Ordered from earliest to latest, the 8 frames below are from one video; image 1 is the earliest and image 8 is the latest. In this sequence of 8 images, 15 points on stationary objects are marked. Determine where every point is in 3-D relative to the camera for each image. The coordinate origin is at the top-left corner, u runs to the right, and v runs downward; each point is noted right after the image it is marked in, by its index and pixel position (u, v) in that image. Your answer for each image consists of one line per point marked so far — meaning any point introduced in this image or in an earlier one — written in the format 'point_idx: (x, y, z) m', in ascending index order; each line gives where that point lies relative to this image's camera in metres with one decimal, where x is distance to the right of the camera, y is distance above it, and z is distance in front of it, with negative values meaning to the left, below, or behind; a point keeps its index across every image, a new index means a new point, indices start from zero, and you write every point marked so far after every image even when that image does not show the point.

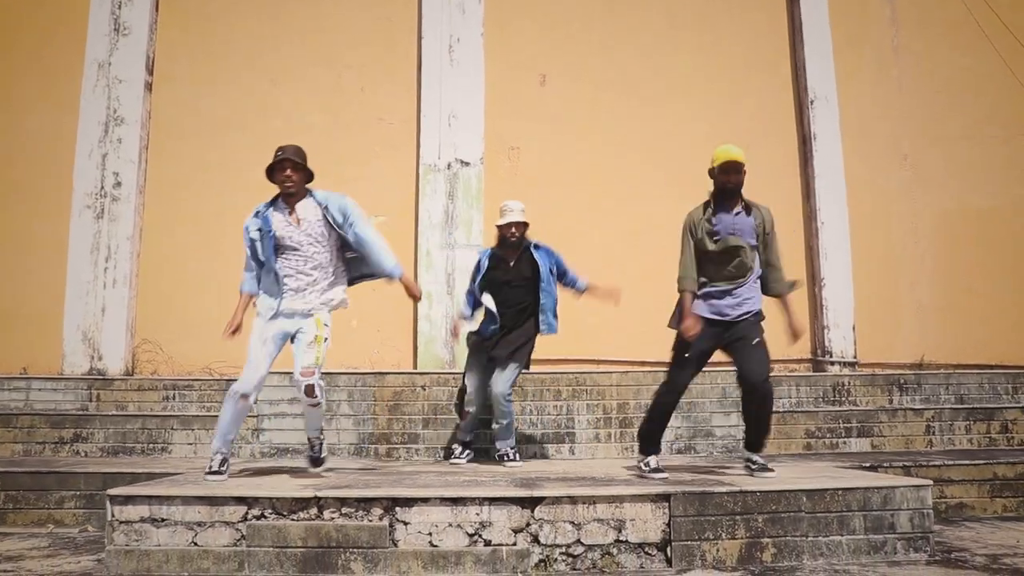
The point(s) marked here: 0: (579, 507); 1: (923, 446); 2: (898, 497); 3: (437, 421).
0: (+0.2, -0.7, +2.5) m
1: (+2.4, -0.9, +4.4) m
2: (+1.3, -0.7, +2.6) m
3: (-0.4, -0.8, +4.3) m
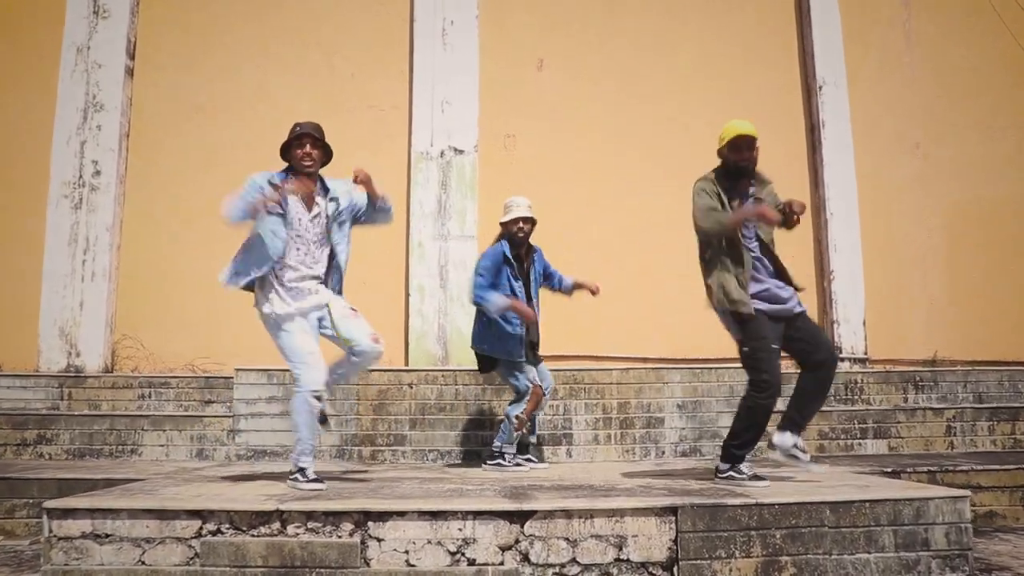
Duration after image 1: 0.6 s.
0: (+0.2, -0.7, +2.2) m
1: (+2.4, -0.9, +4.1) m
2: (+1.3, -0.7, +2.3) m
3: (-0.5, -0.7, +4.0) m
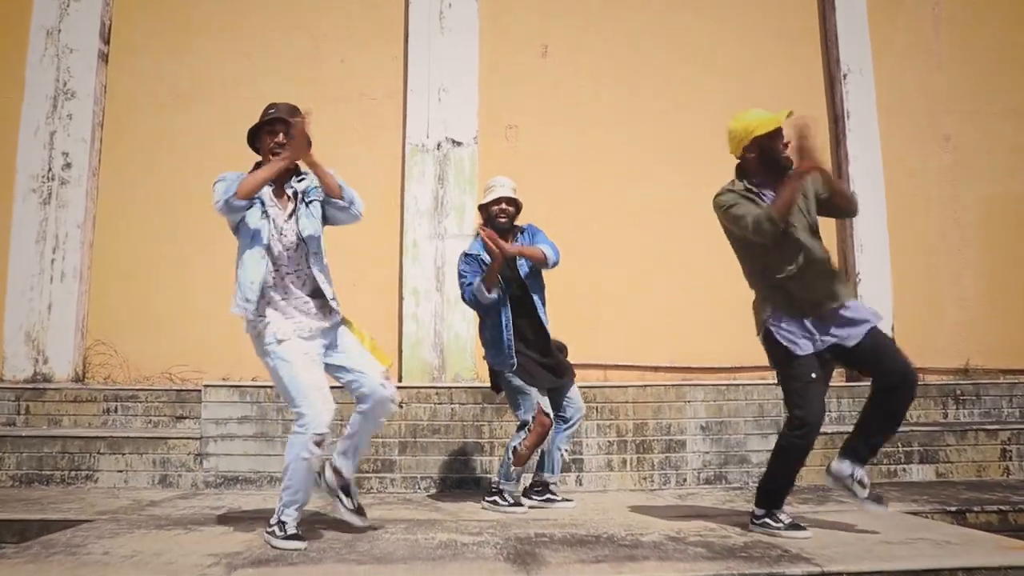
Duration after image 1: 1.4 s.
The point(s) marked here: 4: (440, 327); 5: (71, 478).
0: (+0.2, -0.7, +1.8) m
1: (+2.4, -0.9, +3.7) m
2: (+1.3, -0.7, +1.8) m
3: (-0.5, -0.8, +3.6) m
4: (-0.6, -0.3, +5.7) m
5: (-2.2, -0.9, +3.6) m
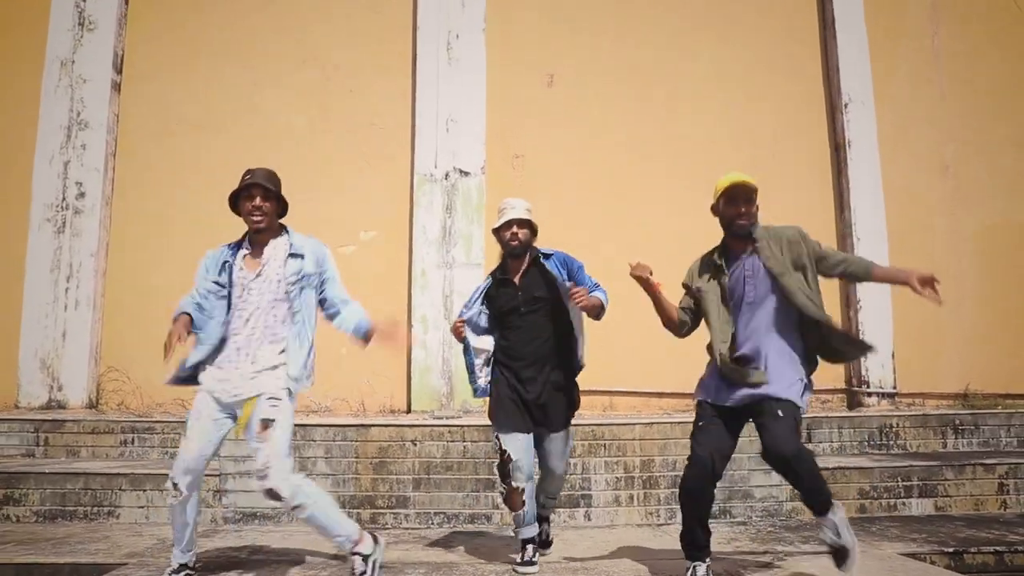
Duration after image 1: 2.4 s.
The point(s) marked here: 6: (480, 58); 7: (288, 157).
0: (+0.3, -0.9, +1.9) m
1: (+2.5, -1.1, +3.8) m
2: (+1.4, -0.9, +1.9) m
3: (-0.4, -1.0, +3.7) m
4: (-0.5, -0.5, +5.8) m
5: (-2.1, -1.1, +3.7) m
6: (-0.3, +2.0, +6.2) m
7: (-1.9, +1.1, +6.3) m
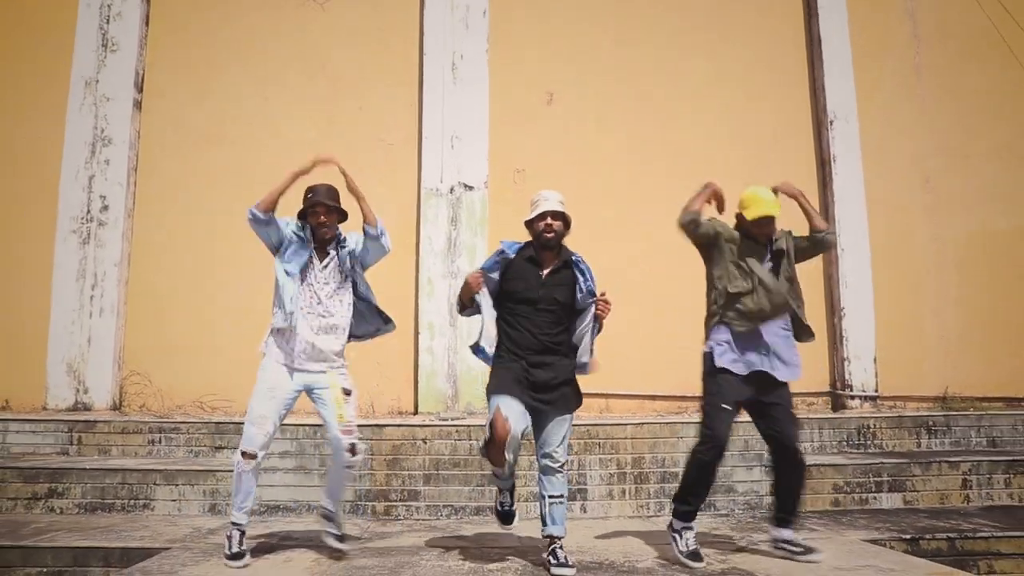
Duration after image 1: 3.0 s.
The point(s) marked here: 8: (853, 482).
0: (+0.3, -1.0, +2.2) m
1: (+2.5, -1.2, +4.1) m
2: (+1.4, -1.0, +2.3) m
3: (-0.4, -1.0, +4.0) m
4: (-0.5, -0.6, +6.1) m
5: (-2.1, -1.2, +4.0) m
6: (-0.3, +1.9, +6.6) m
7: (-1.9, +1.1, +6.6) m
8: (+1.9, -1.1, +4.1) m
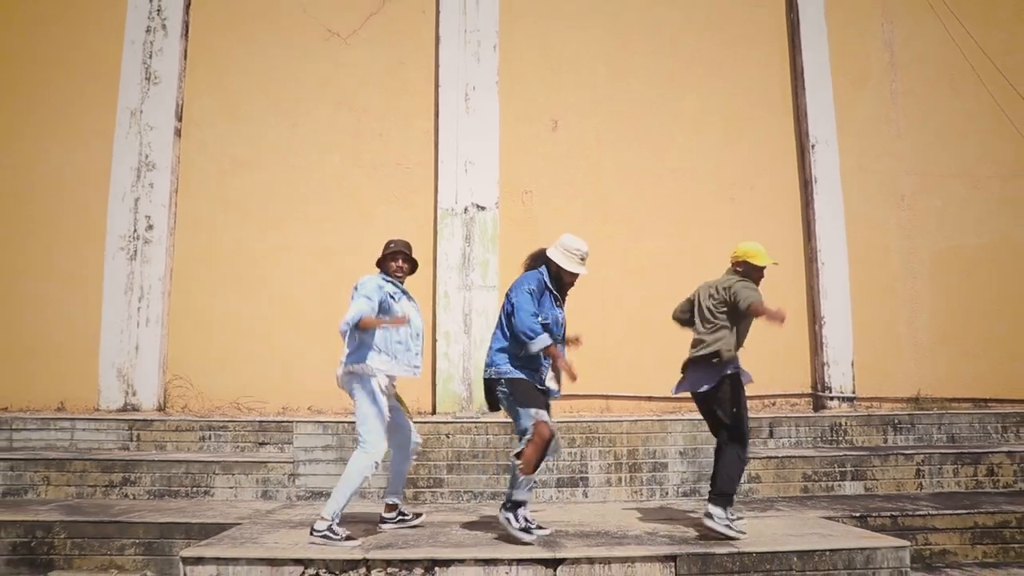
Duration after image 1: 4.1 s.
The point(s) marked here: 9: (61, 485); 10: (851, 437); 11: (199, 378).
0: (+0.3, -1.1, +2.8) m
1: (+2.6, -1.3, +4.7) m
2: (+1.4, -1.0, +2.9) m
3: (-0.3, -1.1, +4.6) m
4: (-0.4, -0.7, +6.7) m
5: (-2.0, -1.3, +4.6) m
6: (-0.2, +1.8, +7.2) m
7: (-1.8, +0.9, +7.3) m
8: (+2.0, -1.2, +4.7) m
9: (-2.9, -1.2, +4.7) m
10: (+2.5, -1.1, +5.5) m
11: (-3.0, -0.9, +7.1) m
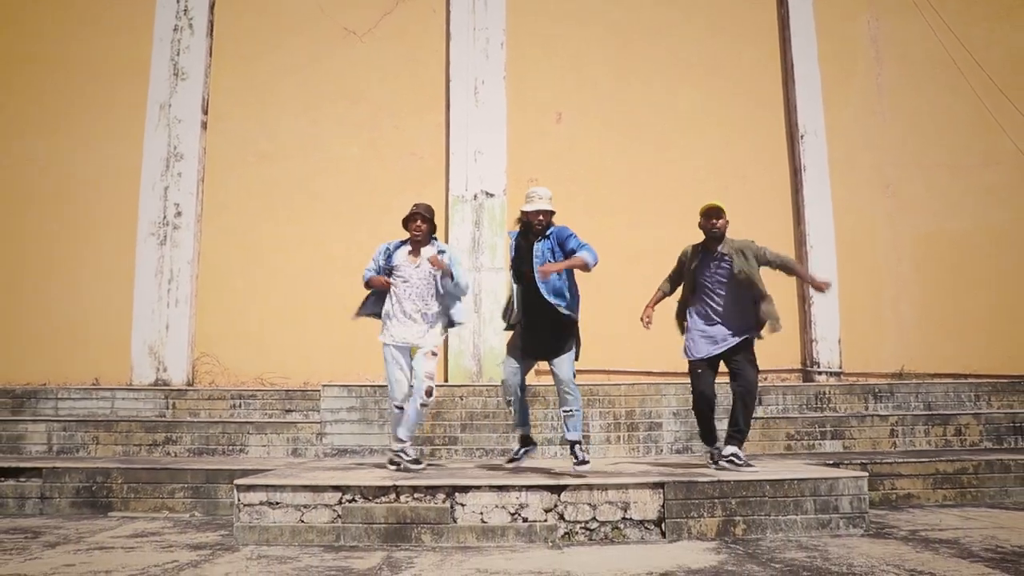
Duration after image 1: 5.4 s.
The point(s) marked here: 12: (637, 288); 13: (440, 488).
0: (+0.4, -0.9, +3.3) m
1: (+2.6, -1.1, +5.1) m
2: (+1.5, -0.9, +3.3) m
3: (-0.3, -1.0, +5.1) m
4: (-0.3, -0.5, +7.2) m
5: (-2.0, -1.1, +5.1) m
6: (-0.1, +2.0, +7.6) m
7: (-1.7, +1.1, +7.7) m
8: (+2.0, -1.0, +5.1) m
9: (-2.8, -1.1, +5.1) m
10: (+2.6, -0.9, +5.9) m
11: (-3.0, -0.7, +7.6) m
12: (+1.3, 0.0, +7.5) m
13: (-0.3, -0.9, +3.3) m
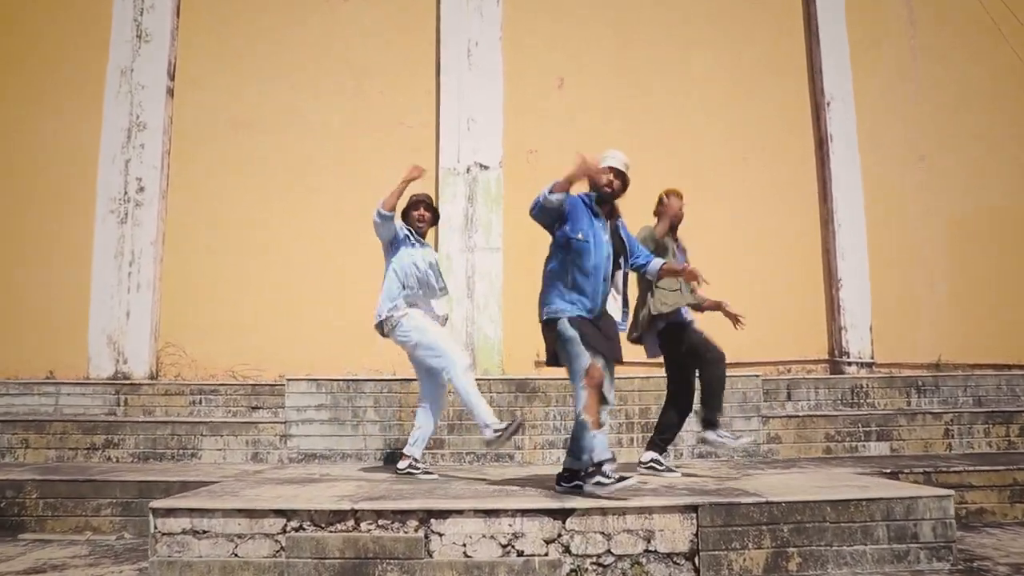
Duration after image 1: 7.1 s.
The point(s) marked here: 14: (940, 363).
0: (+0.3, -0.8, +2.6) m
1: (+2.6, -1.0, +4.4) m
2: (+1.4, -0.8, +2.6) m
3: (-0.3, -0.8, +4.4) m
4: (-0.4, -0.4, +6.5) m
5: (-2.0, -1.0, +4.4) m
6: (-0.1, +2.1, +6.9) m
7: (-1.8, +1.3, +7.0) m
8: (+2.0, -0.9, +4.4) m
9: (-2.8, -1.0, +4.4) m
10: (+2.6, -0.8, +5.2) m
11: (-3.0, -0.5, +6.9) m
12: (+1.2, +0.2, +6.8) m
13: (-0.3, -0.8, +2.6) m
14: (+3.9, -0.7, +6.8) m
